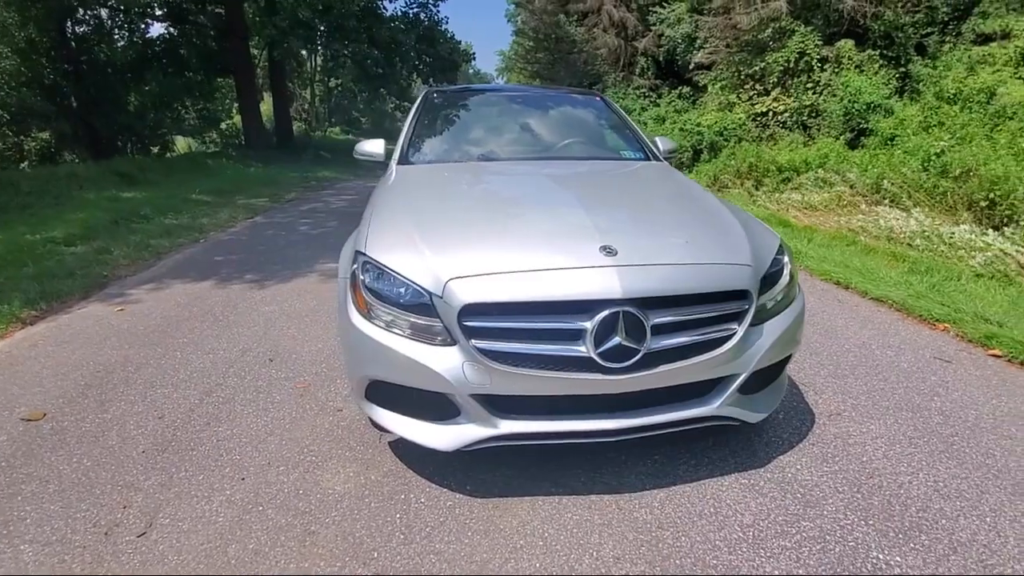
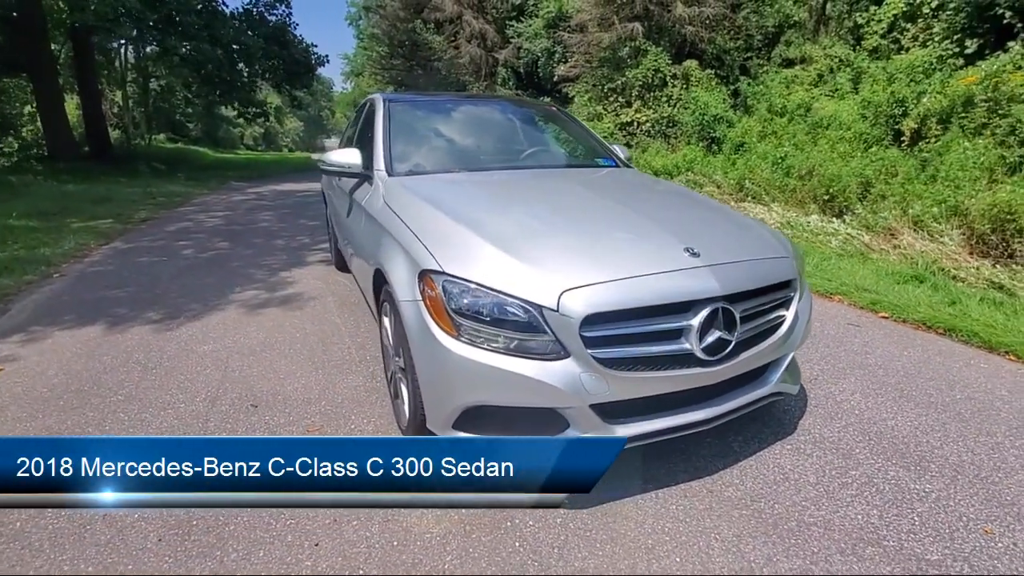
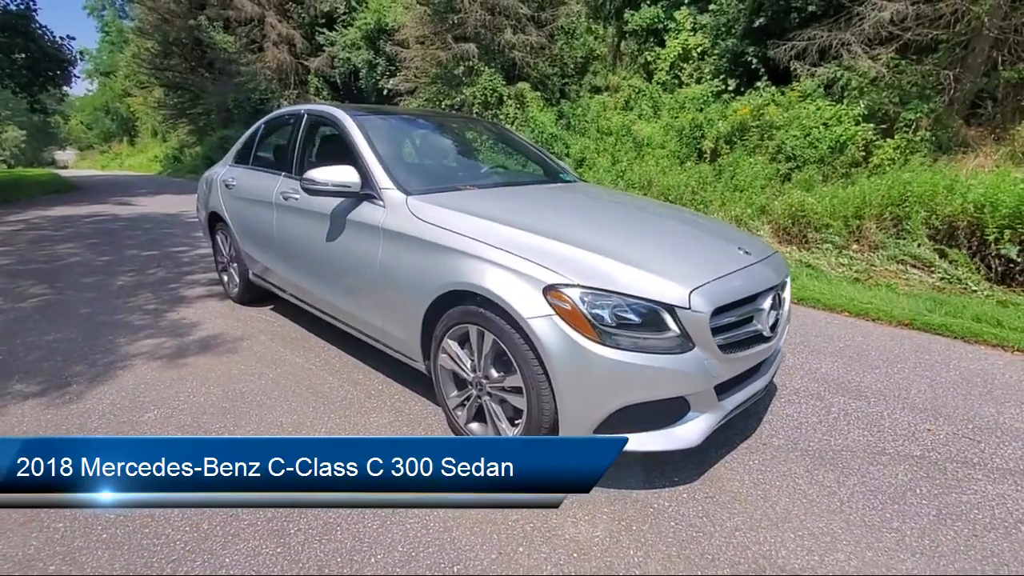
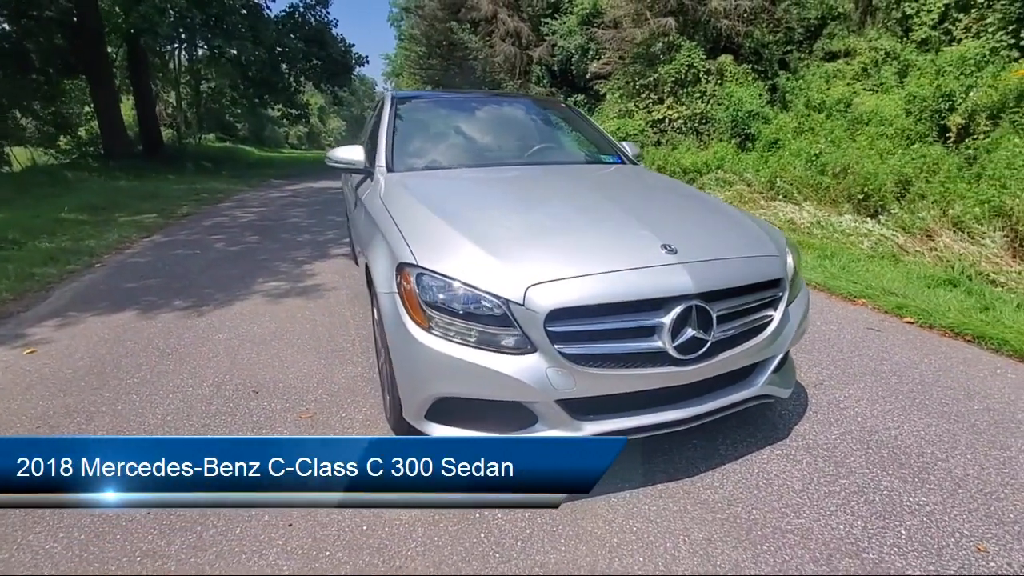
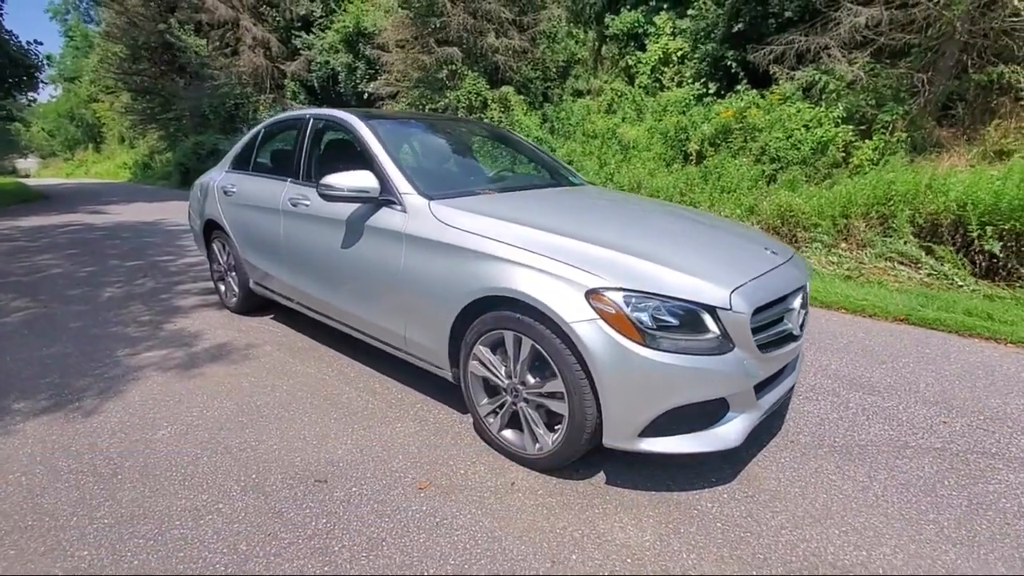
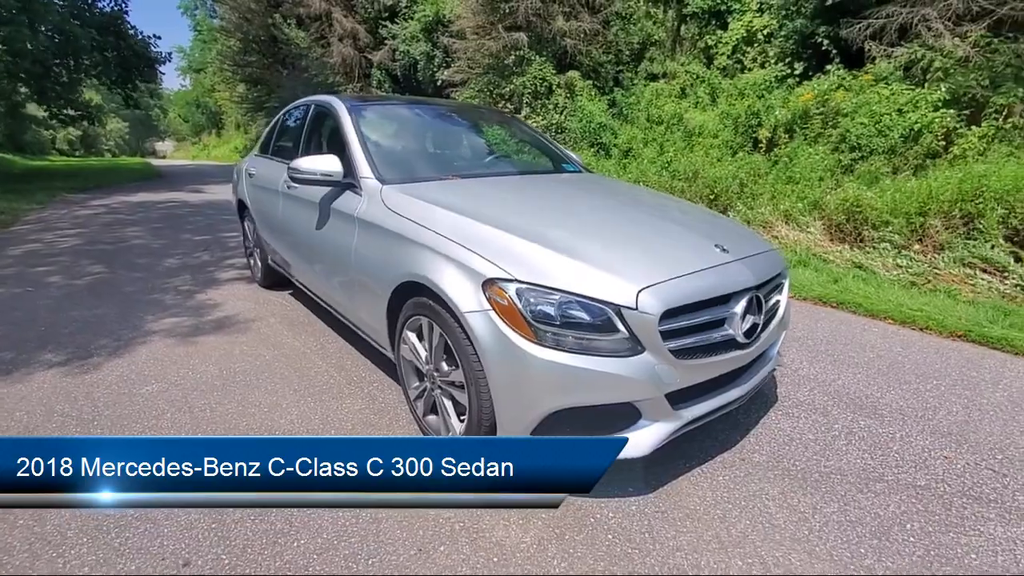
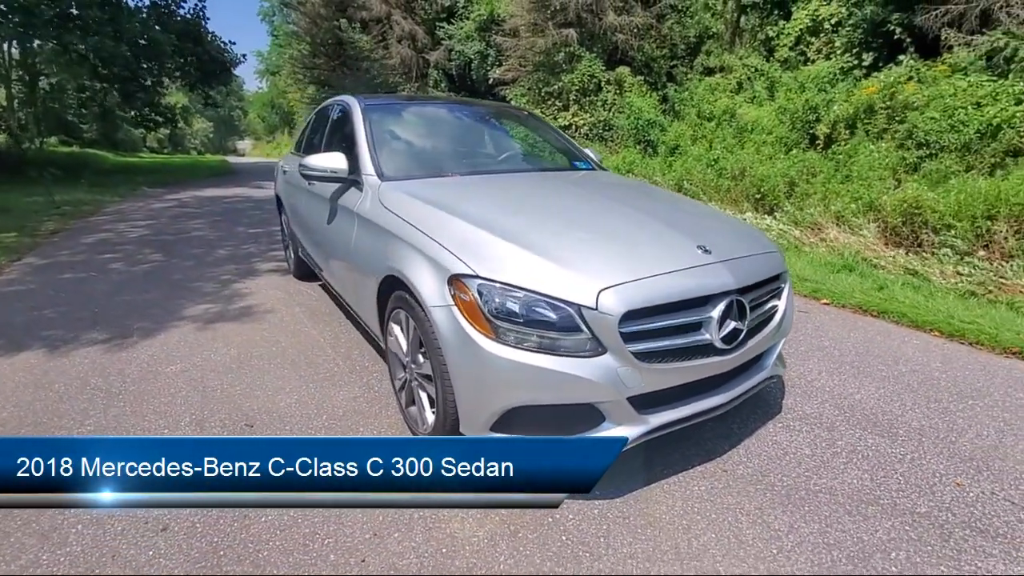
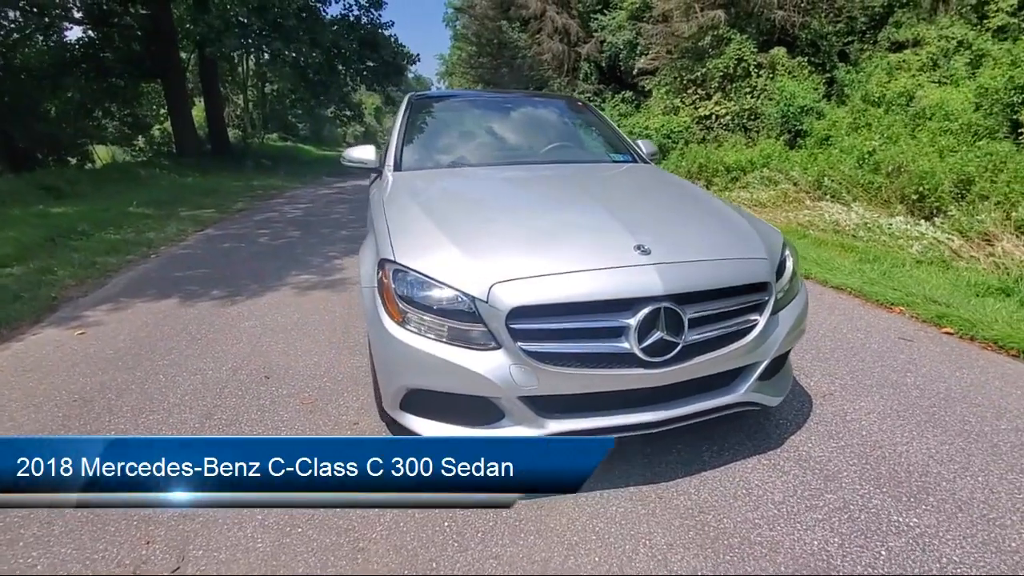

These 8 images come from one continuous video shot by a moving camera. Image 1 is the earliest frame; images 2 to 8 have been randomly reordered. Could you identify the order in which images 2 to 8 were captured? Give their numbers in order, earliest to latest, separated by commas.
8, 4, 2, 7, 6, 3, 5
